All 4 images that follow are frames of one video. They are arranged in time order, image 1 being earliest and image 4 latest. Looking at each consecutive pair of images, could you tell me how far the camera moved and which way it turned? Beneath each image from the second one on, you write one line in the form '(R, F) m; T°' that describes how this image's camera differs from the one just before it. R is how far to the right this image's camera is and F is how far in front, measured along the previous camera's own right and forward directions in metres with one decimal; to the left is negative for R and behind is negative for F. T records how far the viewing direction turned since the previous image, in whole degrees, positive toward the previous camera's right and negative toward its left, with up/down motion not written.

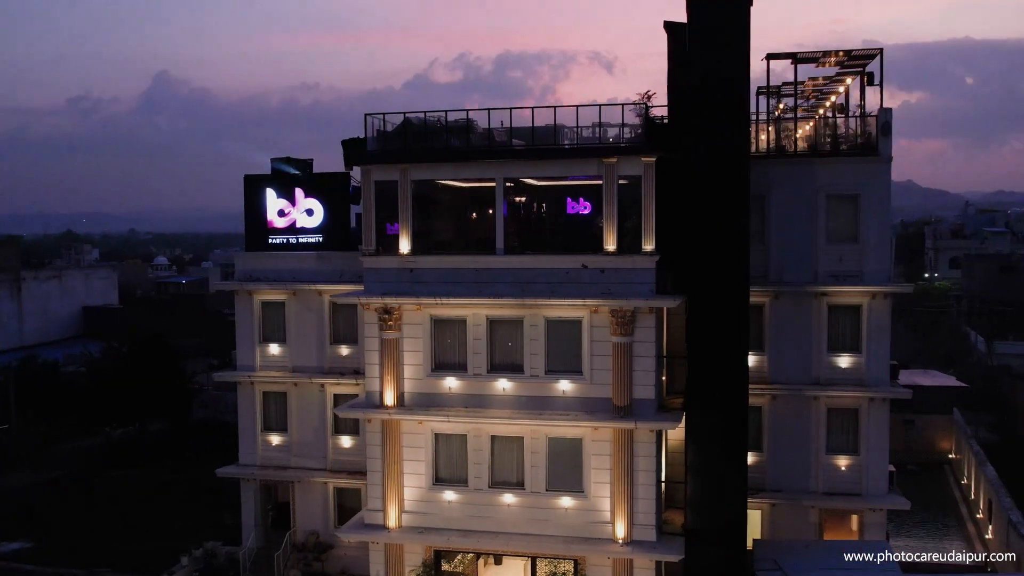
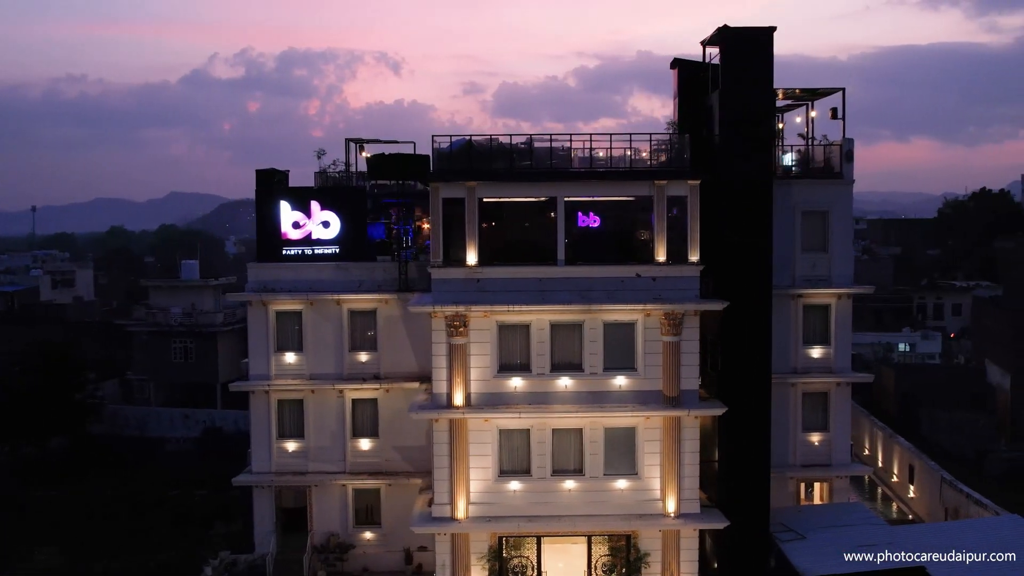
(-5.9, -1.3) m; +13°
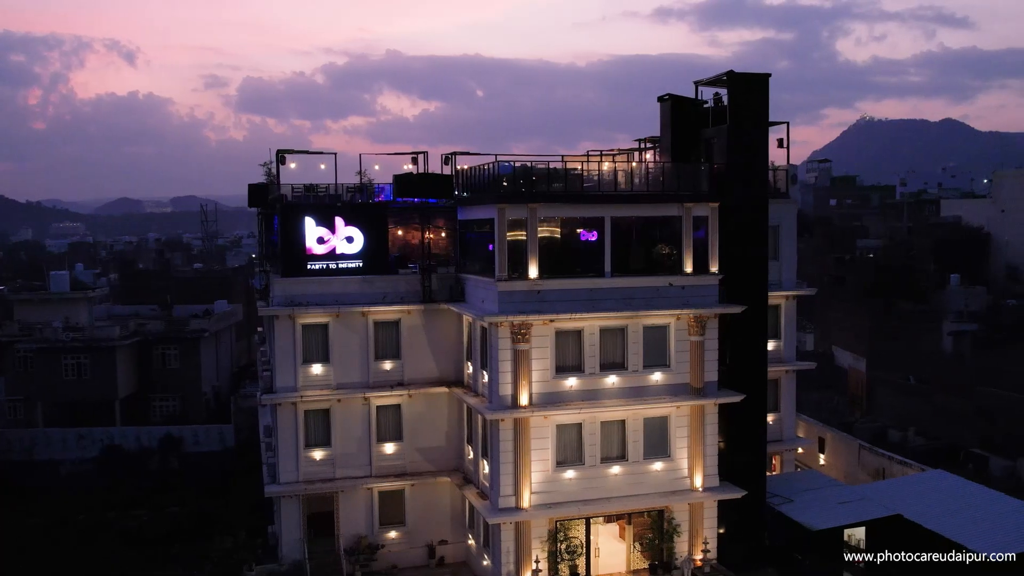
(-7.3, -1.4) m; +15°
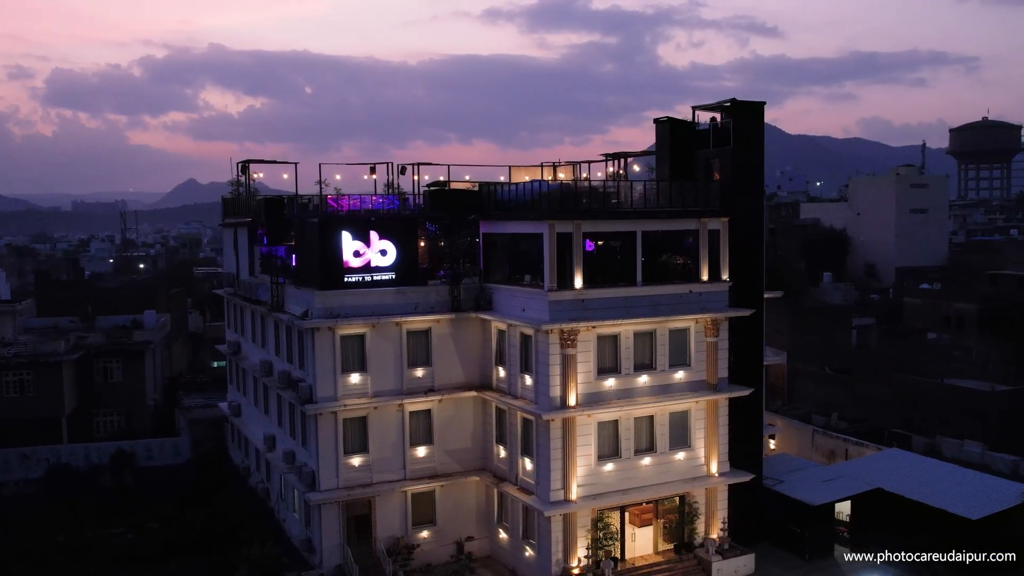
(-5.5, -1.3) m; +10°
